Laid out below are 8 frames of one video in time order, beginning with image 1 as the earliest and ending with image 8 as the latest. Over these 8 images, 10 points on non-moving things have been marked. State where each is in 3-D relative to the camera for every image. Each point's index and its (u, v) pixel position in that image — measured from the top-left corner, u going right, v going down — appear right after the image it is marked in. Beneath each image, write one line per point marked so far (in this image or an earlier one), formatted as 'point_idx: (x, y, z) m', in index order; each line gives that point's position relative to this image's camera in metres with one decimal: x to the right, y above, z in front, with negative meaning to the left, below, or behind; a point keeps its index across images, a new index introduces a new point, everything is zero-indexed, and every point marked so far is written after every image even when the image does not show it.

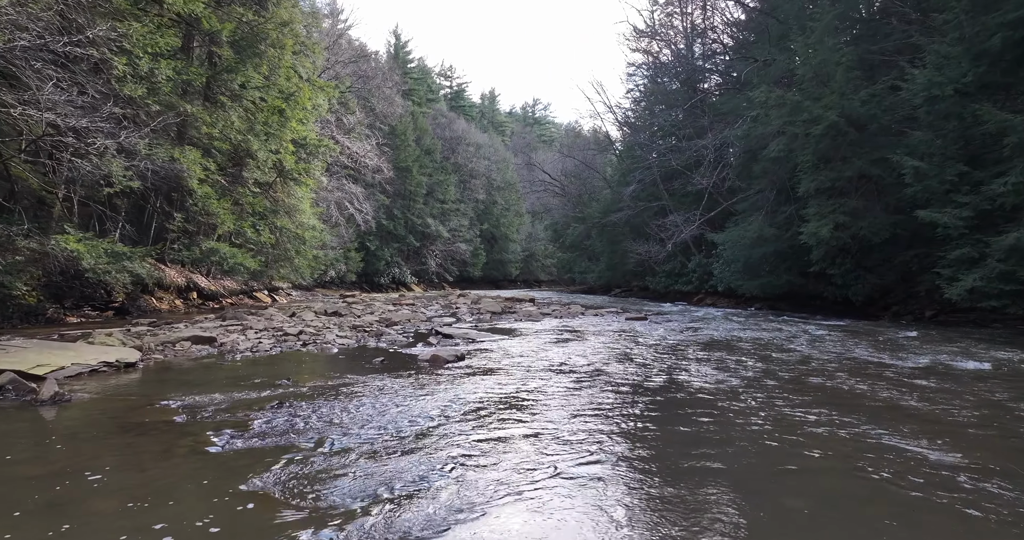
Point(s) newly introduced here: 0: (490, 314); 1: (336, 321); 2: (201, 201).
0: (-0.4, -0.9, +14.4) m
1: (-2.6, -0.8, +10.8) m
2: (-5.8, +1.3, +13.4) m
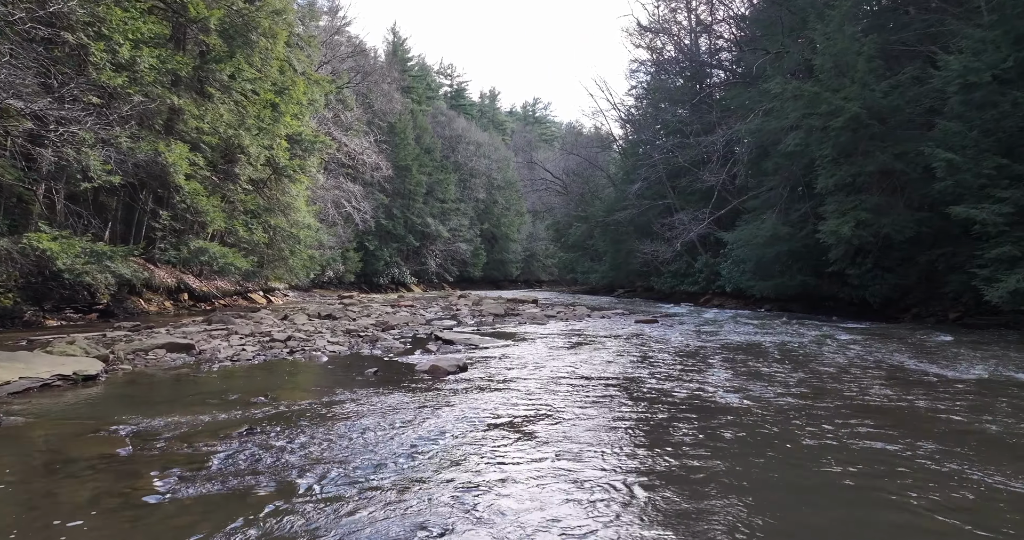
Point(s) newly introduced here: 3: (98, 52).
0: (-0.4, -0.9, +13.7) m
1: (-2.6, -0.8, +10.2) m
2: (-5.7, +1.3, +12.7) m
3: (-5.4, +2.8, +9.4) m
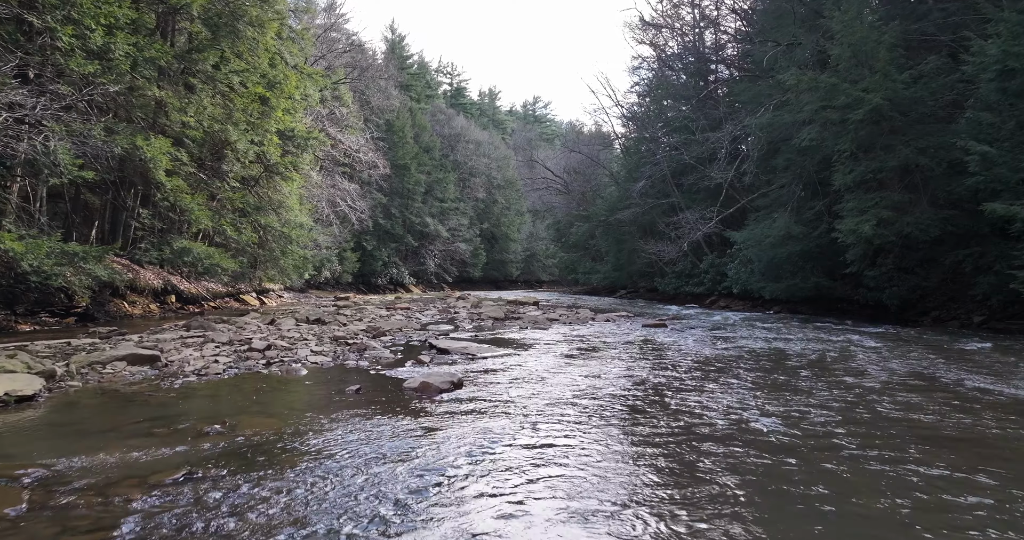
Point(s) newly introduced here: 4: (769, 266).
0: (-0.4, -0.9, +13.1) m
1: (-2.6, -0.8, +9.5) m
2: (-5.7, +1.3, +12.0) m
3: (-5.4, +2.8, +8.7) m
4: (+5.7, +0.1, +16.0) m
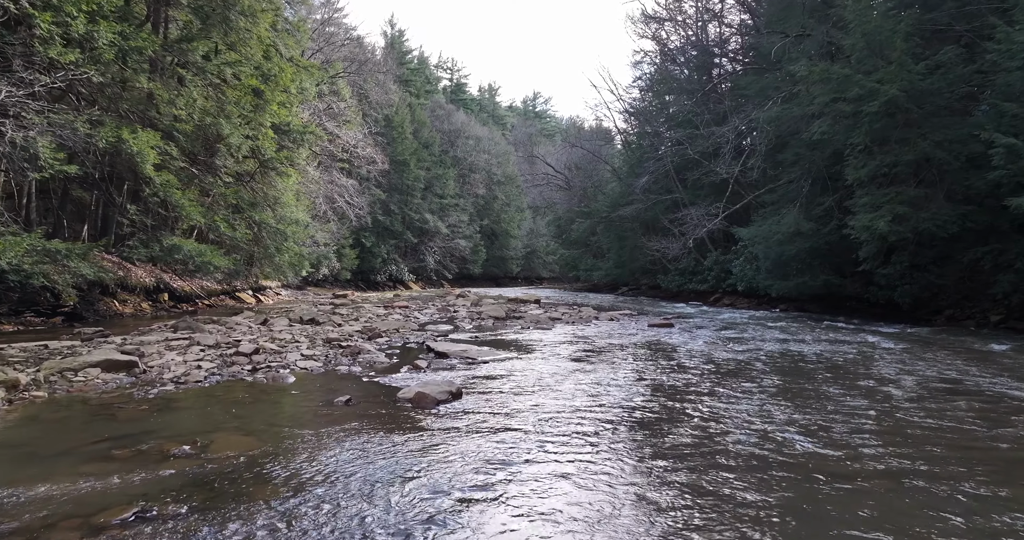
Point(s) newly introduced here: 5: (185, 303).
0: (-0.4, -0.9, +12.7) m
1: (-2.5, -0.8, +9.1) m
2: (-5.7, +1.3, +11.6) m
3: (-5.4, +2.8, +8.3) m
4: (+5.7, +0.2, +15.6) m
5: (-7.1, -0.7, +15.6) m
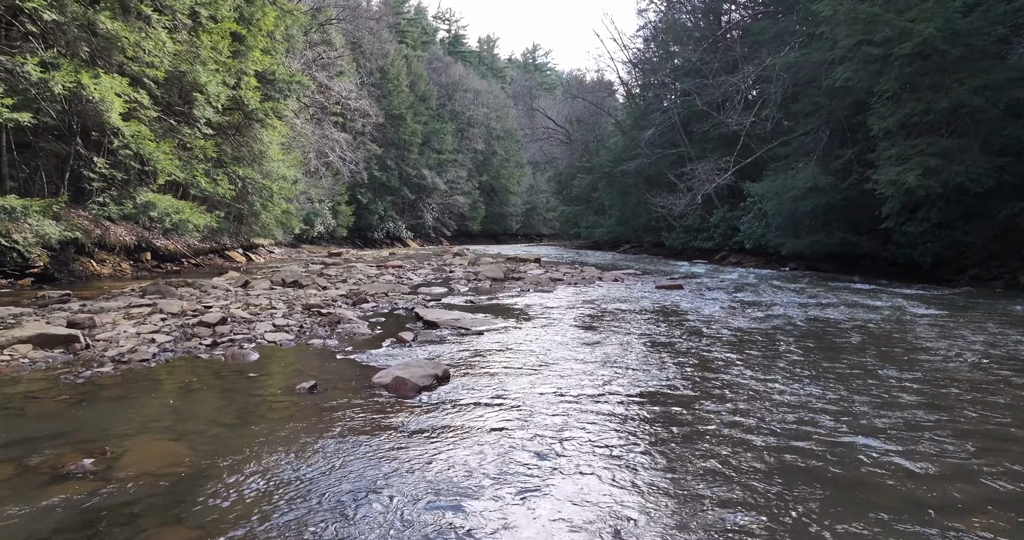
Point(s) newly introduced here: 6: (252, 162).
0: (-0.4, -0.2, +11.9) m
1: (-2.6, -0.3, +8.3) m
2: (-5.7, +1.9, +10.8) m
3: (-5.4, +3.2, +7.3) m
4: (+5.7, +1.0, +14.8) m
5: (-7.1, +0.1, +14.9) m
6: (-5.5, +2.3, +15.3) m
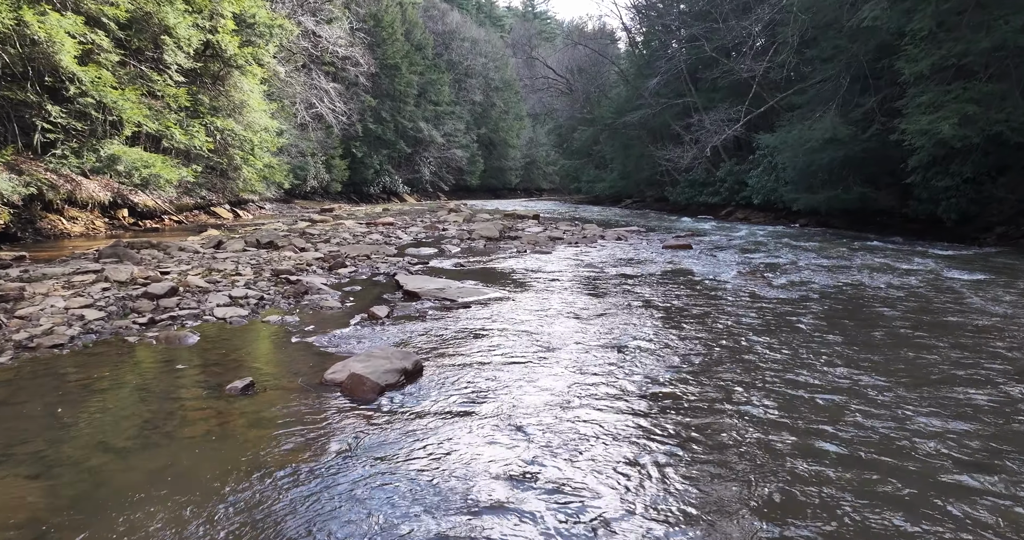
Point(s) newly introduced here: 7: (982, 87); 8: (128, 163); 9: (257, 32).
0: (-0.4, +0.5, +11.1) m
1: (-2.6, +0.1, +7.5) m
2: (-5.8, +2.5, +9.8) m
3: (-5.4, +3.6, +6.3) m
4: (+5.6, +1.9, +13.9) m
5: (-7.2, +1.0, +14.1) m
6: (-5.6, +3.1, +14.3) m
7: (+6.0, +2.3, +9.2) m
8: (-5.6, +1.6, +10.7) m
9: (-5.3, +5.0, +15.0) m
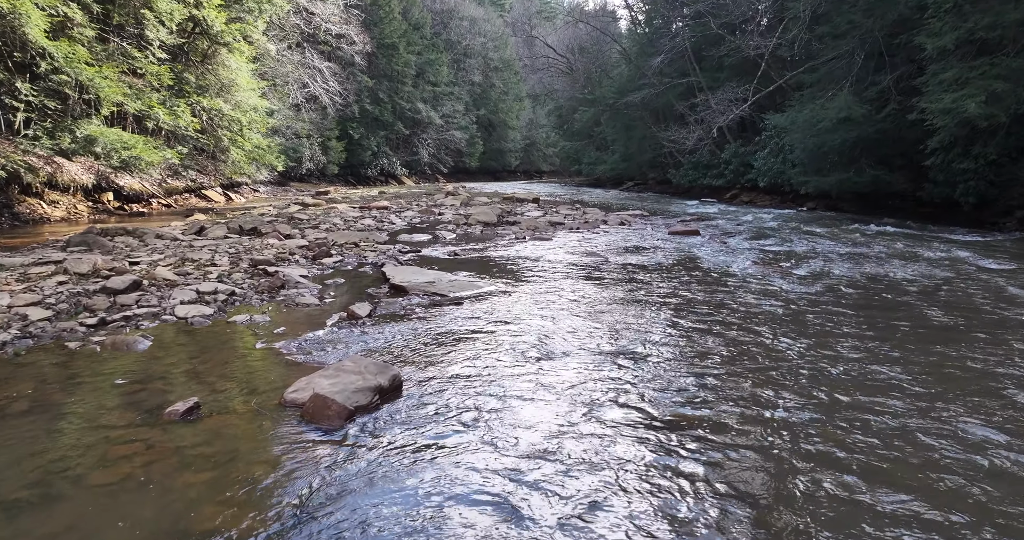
0: (-0.5, +0.7, +10.6) m
1: (-2.6, +0.2, +7.0) m
2: (-5.8, +2.6, +9.3) m
3: (-5.5, +3.7, +5.7) m
4: (+5.6, +2.1, +13.4) m
5: (-7.2, +1.2, +13.5) m
6: (-5.6, +3.4, +13.7) m
7: (+6.0, +2.5, +8.6) m
8: (-5.7, +1.8, +10.1) m
9: (-5.3, +5.2, +14.4) m
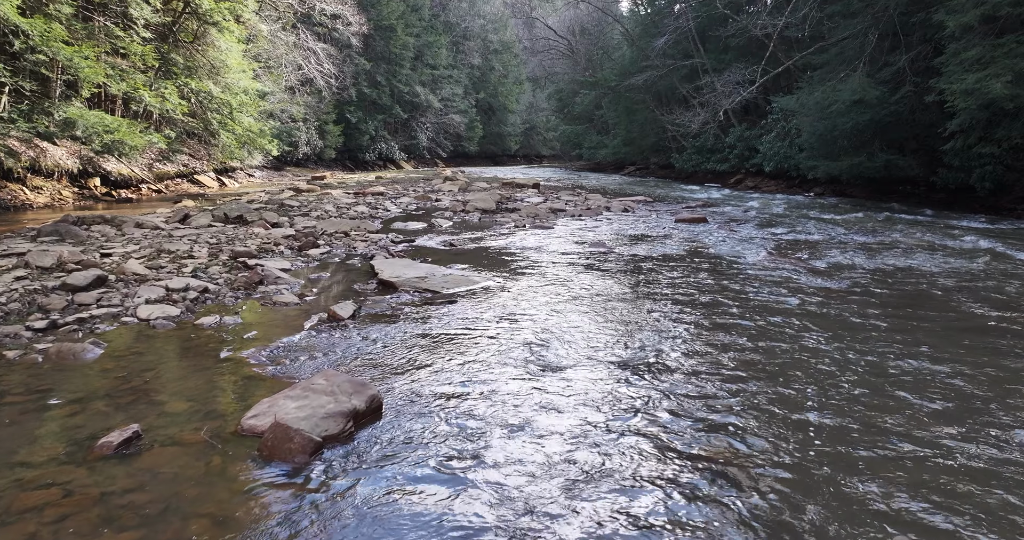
0: (-0.5, +0.8, +10.2) m
1: (-2.6, +0.3, +6.6) m
2: (-5.8, +2.8, +8.8) m
3: (-5.5, +3.7, +5.2) m
4: (+5.6, +2.3, +12.9) m
5: (-7.2, +1.4, +13.1) m
6: (-5.6, +3.6, +13.3) m
7: (+6.0, +2.6, +8.2) m
8: (-5.7, +1.9, +9.7) m
9: (-5.3, +5.5, +13.9) m
